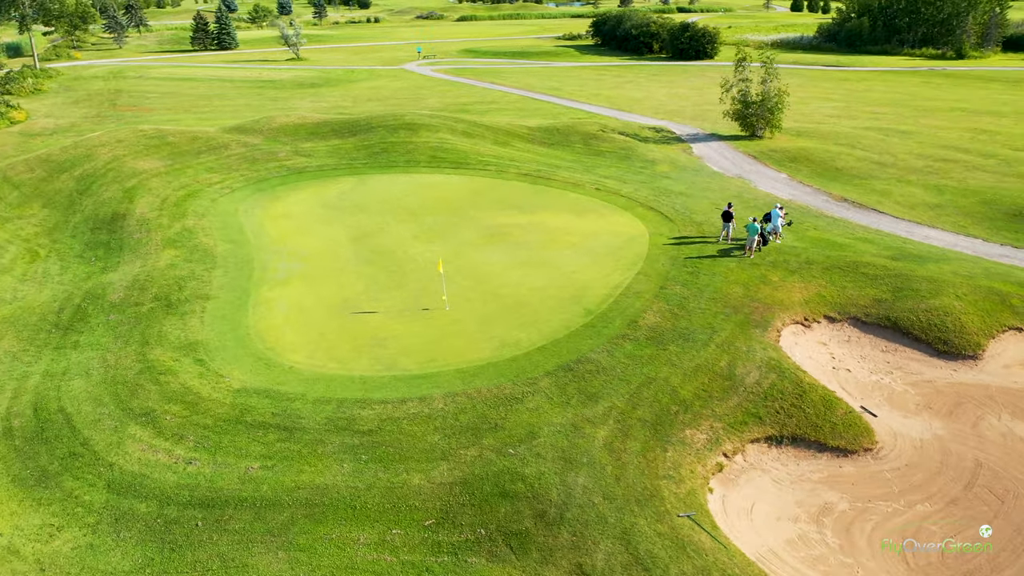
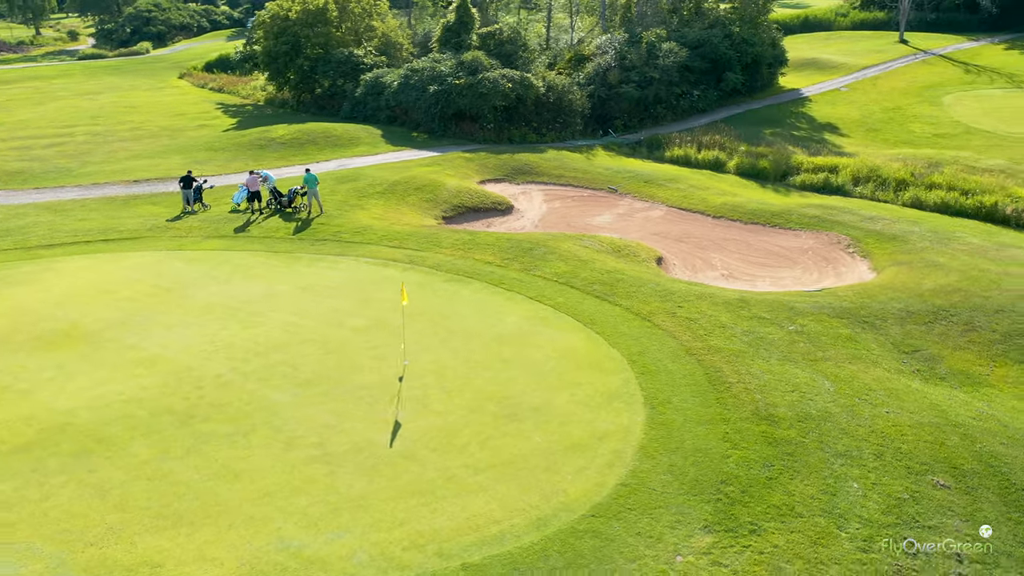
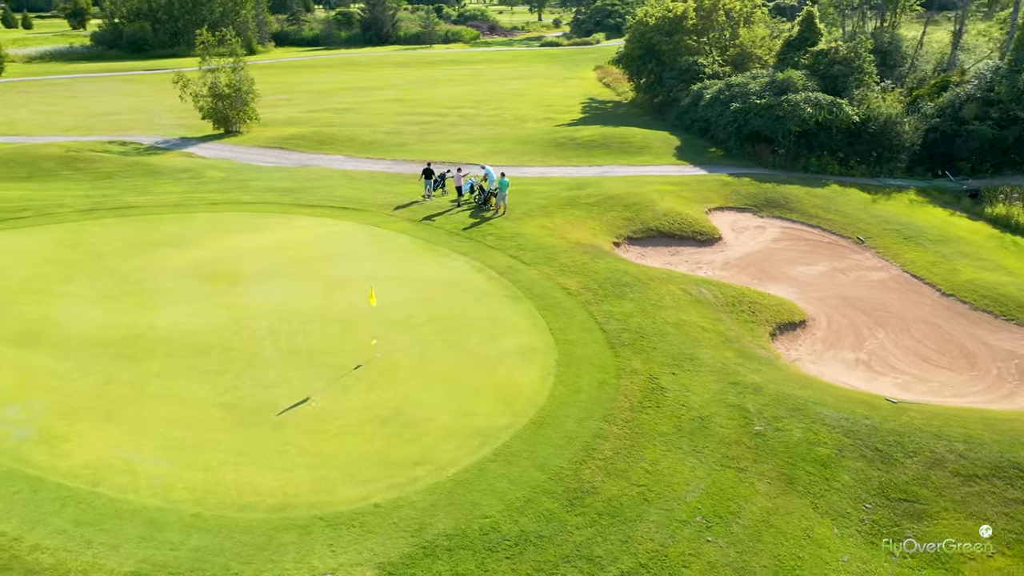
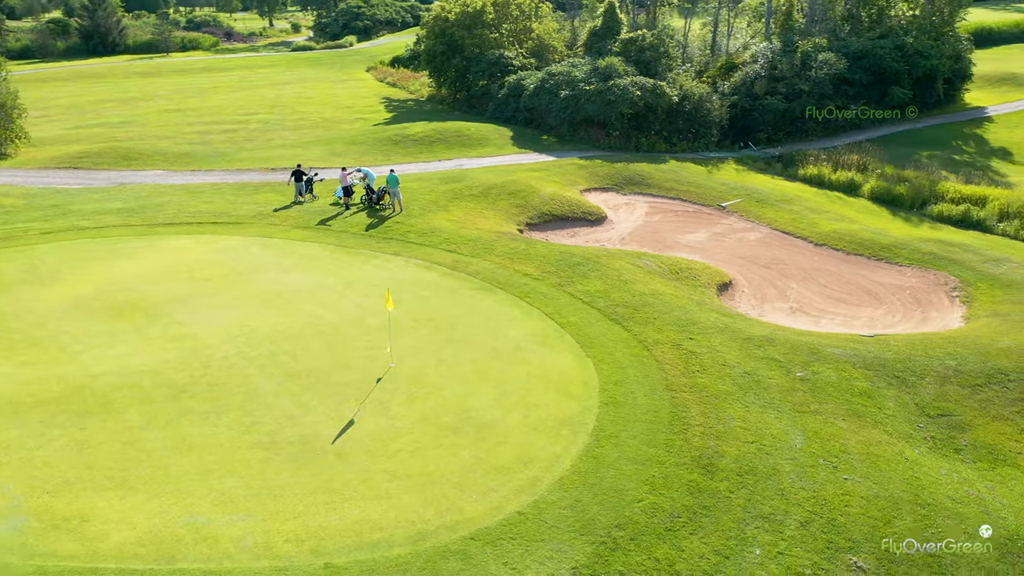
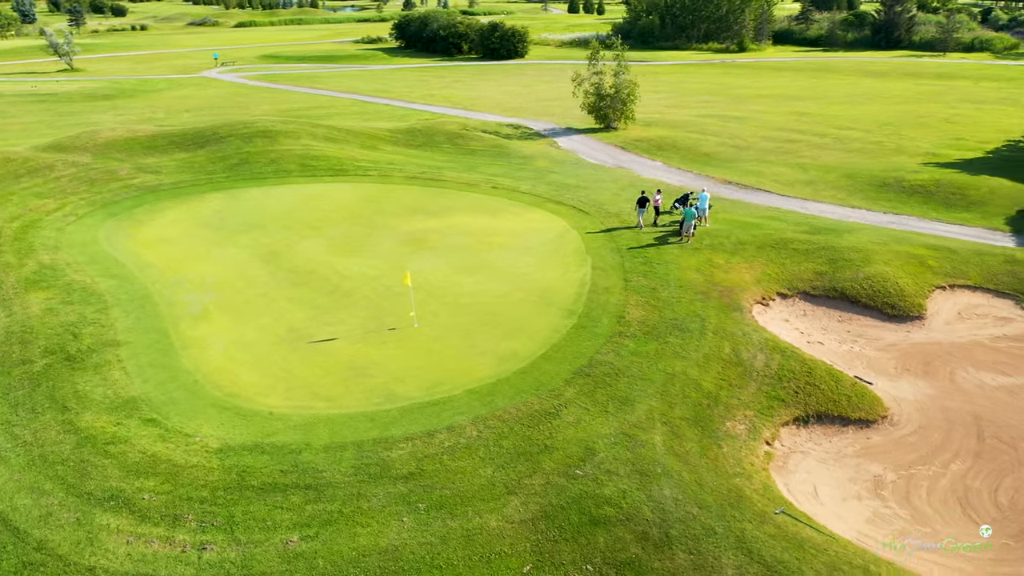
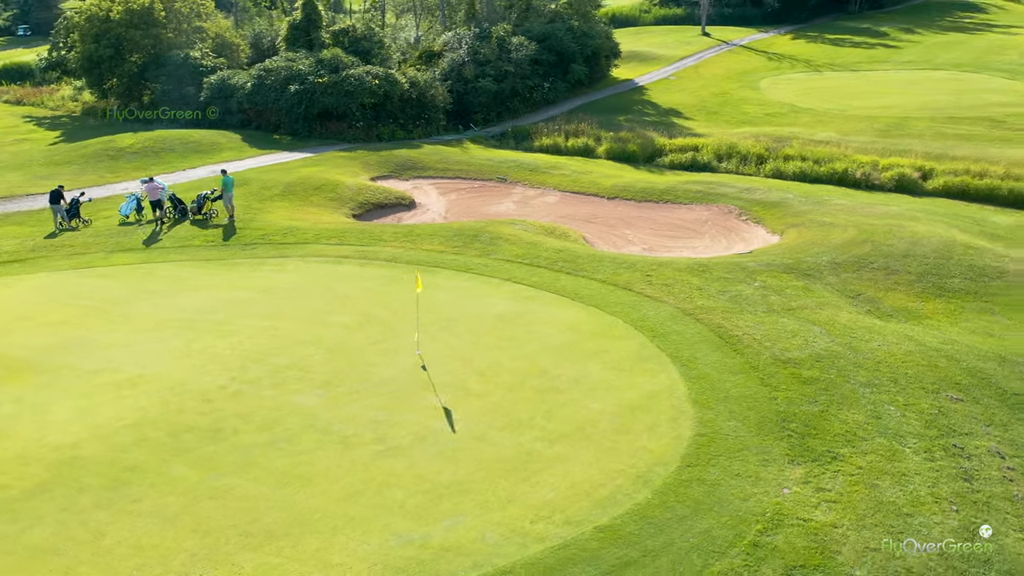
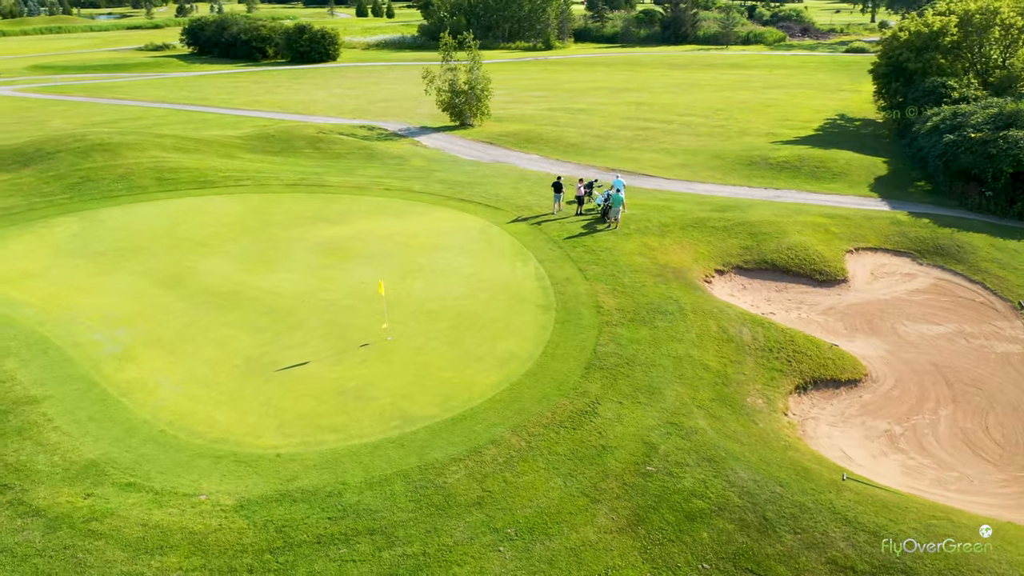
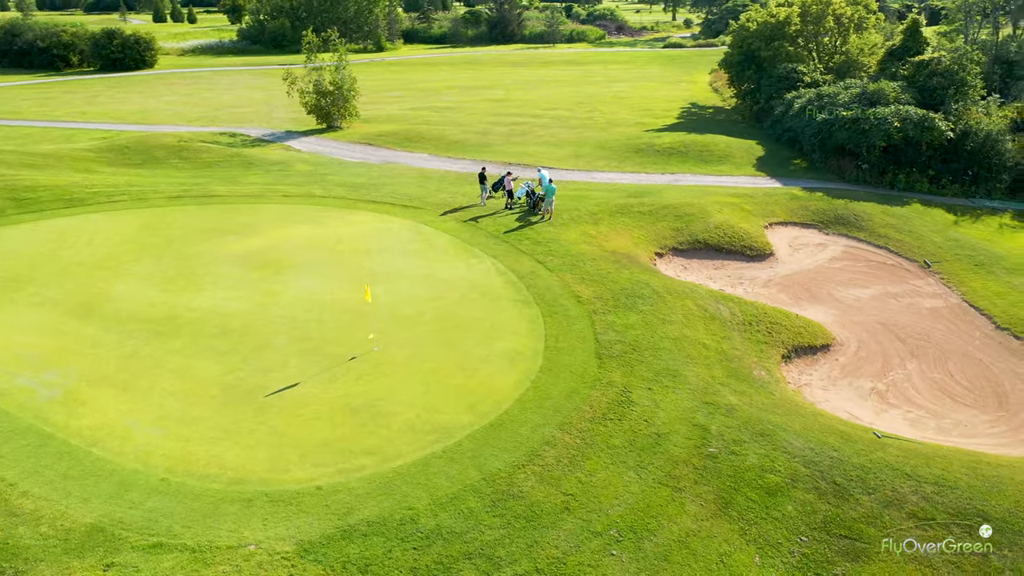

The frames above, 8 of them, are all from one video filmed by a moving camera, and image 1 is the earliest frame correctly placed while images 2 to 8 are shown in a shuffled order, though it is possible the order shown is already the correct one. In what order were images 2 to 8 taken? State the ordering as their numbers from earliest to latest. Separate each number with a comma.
5, 7, 8, 3, 4, 2, 6
